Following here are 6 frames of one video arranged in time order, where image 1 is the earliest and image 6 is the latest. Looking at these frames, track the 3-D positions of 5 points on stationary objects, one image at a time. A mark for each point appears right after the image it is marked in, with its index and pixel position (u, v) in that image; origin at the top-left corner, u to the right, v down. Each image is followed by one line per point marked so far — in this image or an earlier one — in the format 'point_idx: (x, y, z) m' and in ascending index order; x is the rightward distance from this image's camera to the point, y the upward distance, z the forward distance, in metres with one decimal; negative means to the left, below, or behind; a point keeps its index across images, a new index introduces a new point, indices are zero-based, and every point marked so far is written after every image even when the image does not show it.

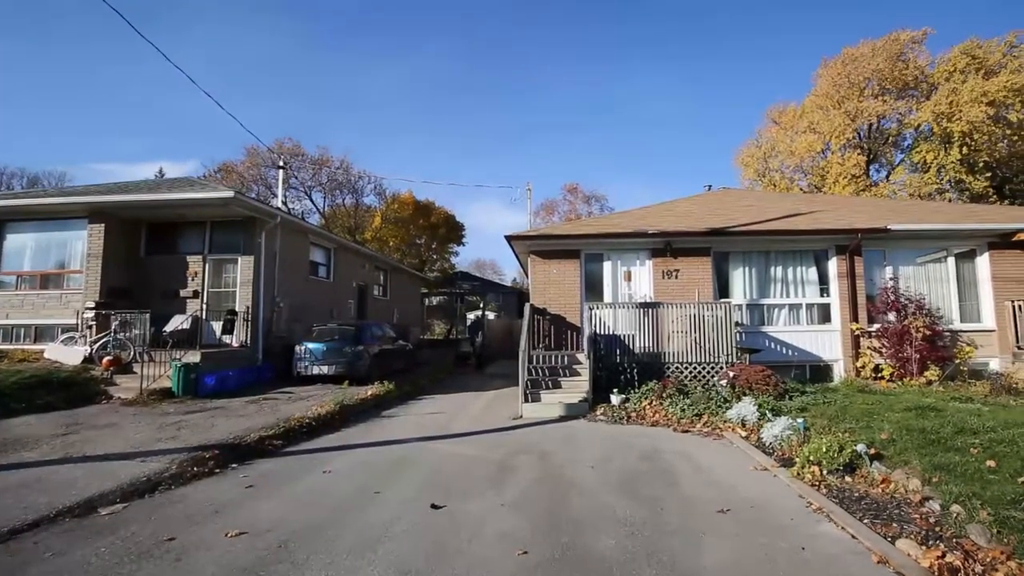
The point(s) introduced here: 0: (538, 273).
0: (+0.6, +0.4, +11.6) m
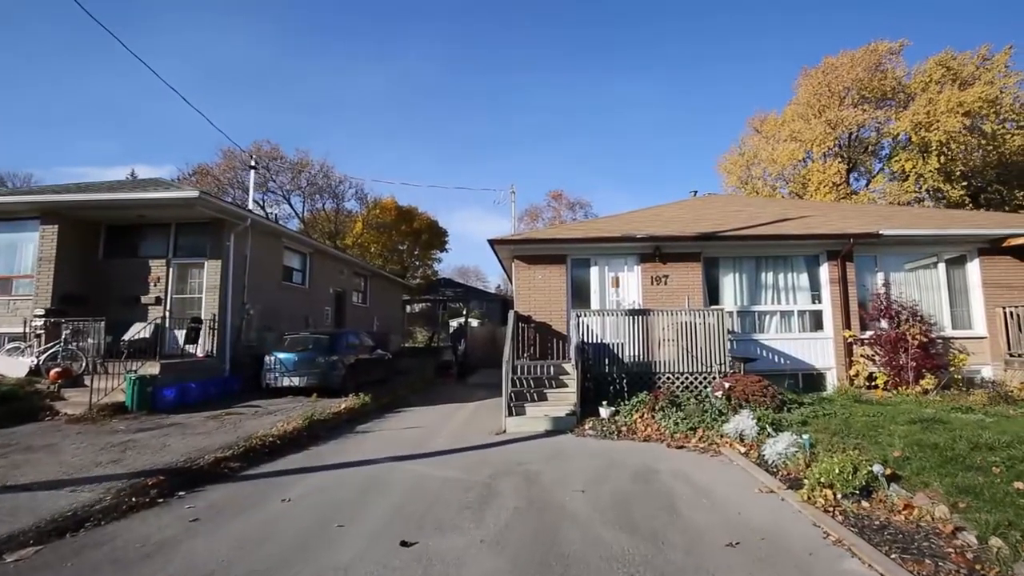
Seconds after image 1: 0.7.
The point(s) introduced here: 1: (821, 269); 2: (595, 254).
0: (+0.2, +0.2, +11.1) m
1: (+7.0, +0.4, +11.3) m
2: (+1.9, +0.8, +11.2) m
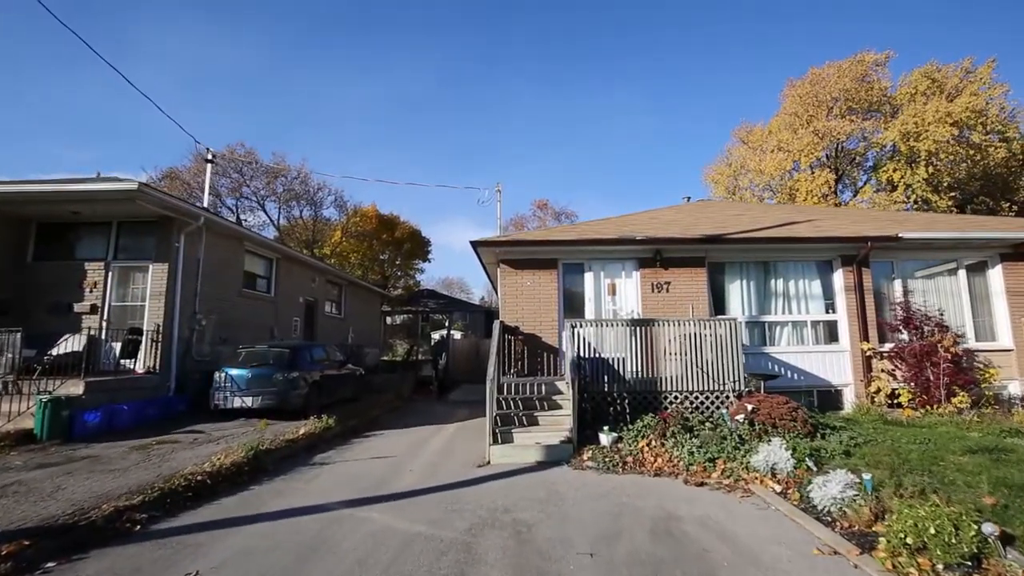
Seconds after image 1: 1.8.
0: (-0.1, +0.1, +10.0) m
1: (+6.7, +0.2, +10.3) m
2: (+1.6, +0.6, +10.1) m
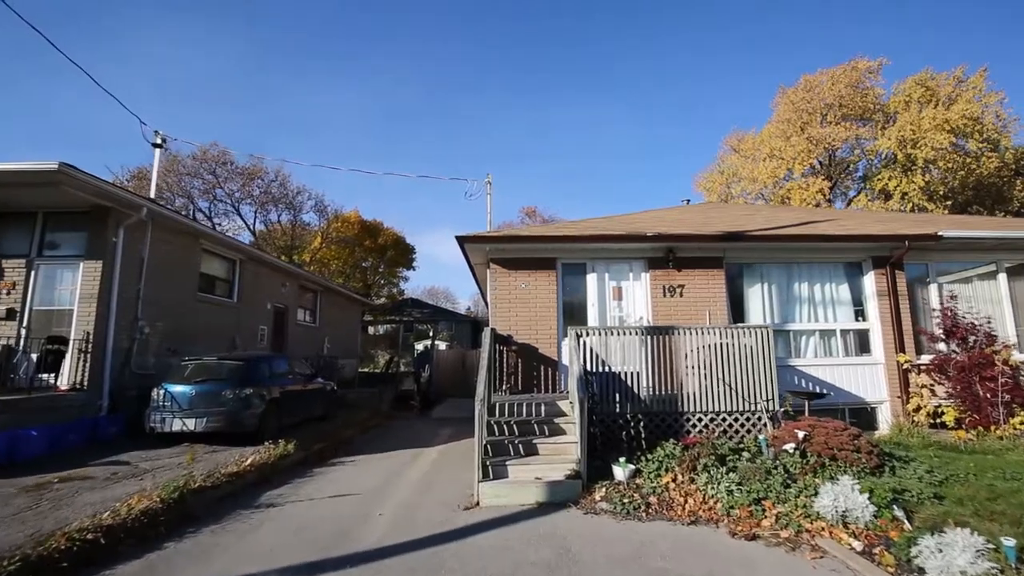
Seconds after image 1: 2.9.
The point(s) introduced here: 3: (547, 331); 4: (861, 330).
0: (-0.2, 0.0, +8.7) m
1: (+6.6, +0.2, +9.3) m
2: (+1.4, +0.5, +8.9) m
3: (+0.6, -0.7, +8.6) m
4: (+6.4, -0.8, +9.1) m
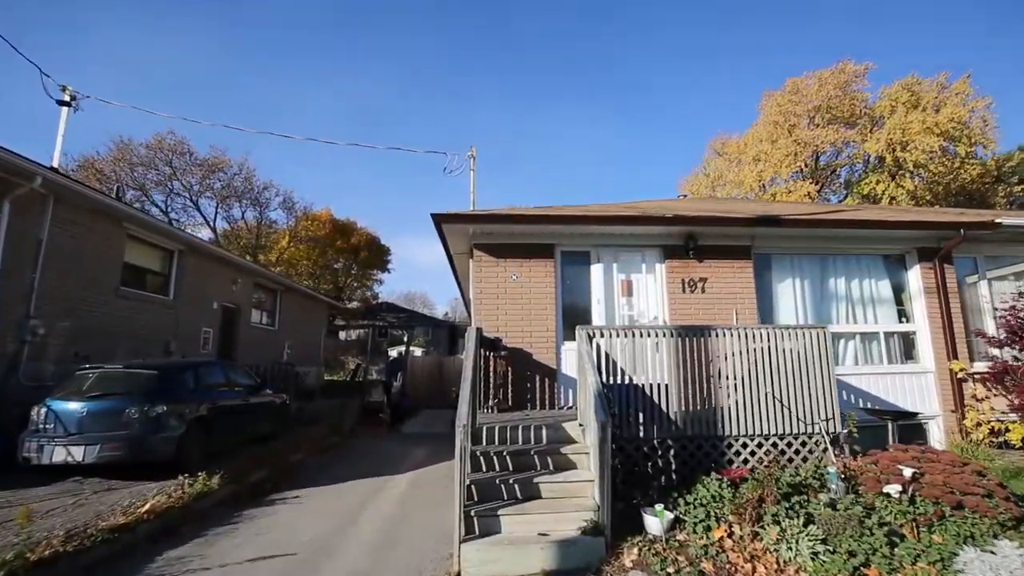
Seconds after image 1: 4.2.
0: (-0.4, +0.1, +7.1) m
1: (+6.4, +0.2, +8.0) m
2: (+1.3, +0.6, +7.4) m
3: (+0.4, -0.6, +7.0) m
4: (+6.2, -0.7, +7.8) m
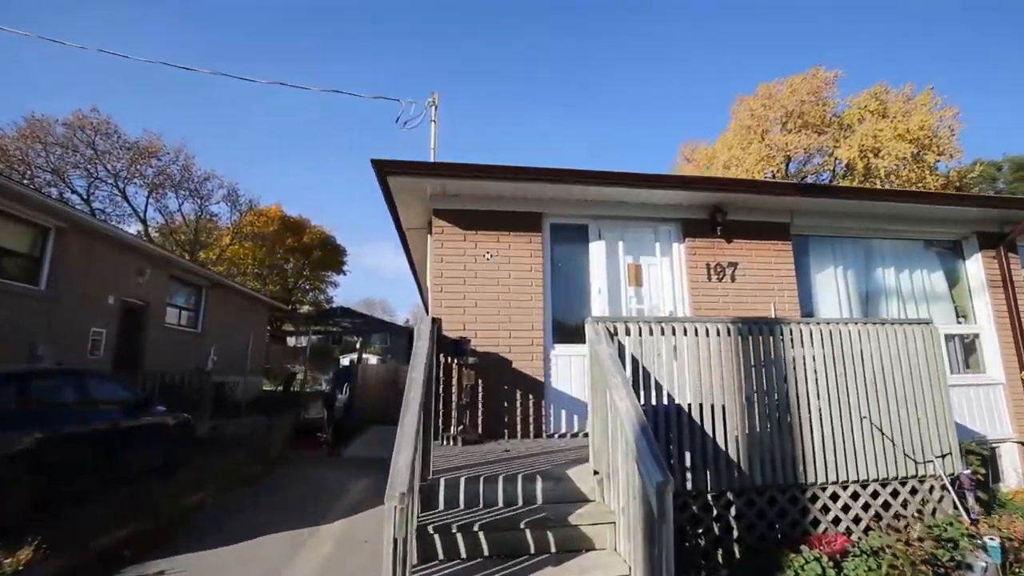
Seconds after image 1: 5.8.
0: (-0.7, +0.3, +5.2) m
1: (+6.0, +0.3, +6.6) m
2: (+1.0, +0.8, +5.6) m
3: (+0.1, -0.4, +5.1) m
4: (+5.8, -0.6, +6.3) m
